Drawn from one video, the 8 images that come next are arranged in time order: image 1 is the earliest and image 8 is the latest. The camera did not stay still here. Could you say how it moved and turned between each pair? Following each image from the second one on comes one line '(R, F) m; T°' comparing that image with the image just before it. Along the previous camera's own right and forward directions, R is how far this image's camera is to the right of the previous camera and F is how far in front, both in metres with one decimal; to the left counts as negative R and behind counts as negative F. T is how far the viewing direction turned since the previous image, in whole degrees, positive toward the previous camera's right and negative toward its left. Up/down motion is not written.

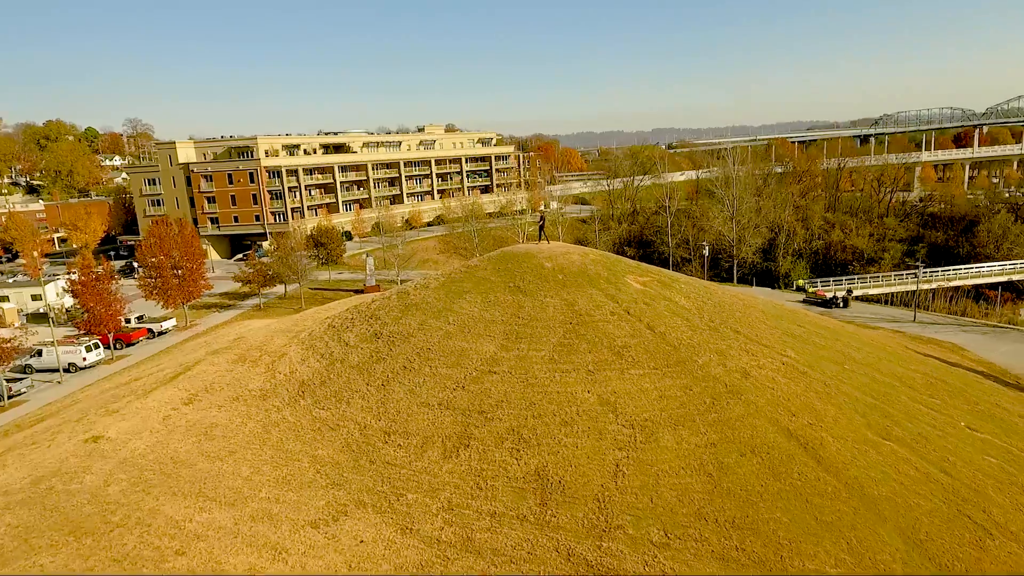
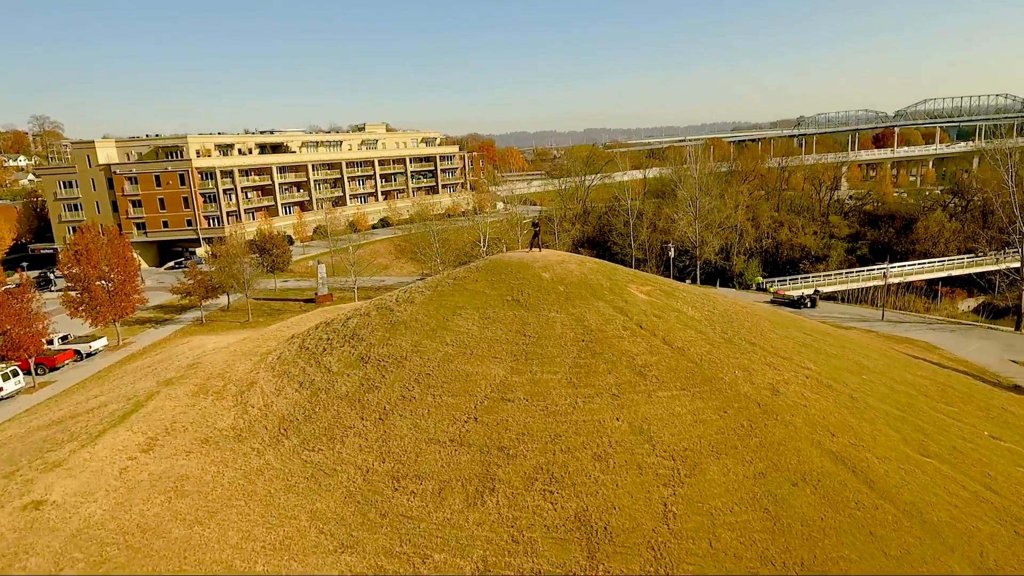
(-1.7, +1.7) m; +6°
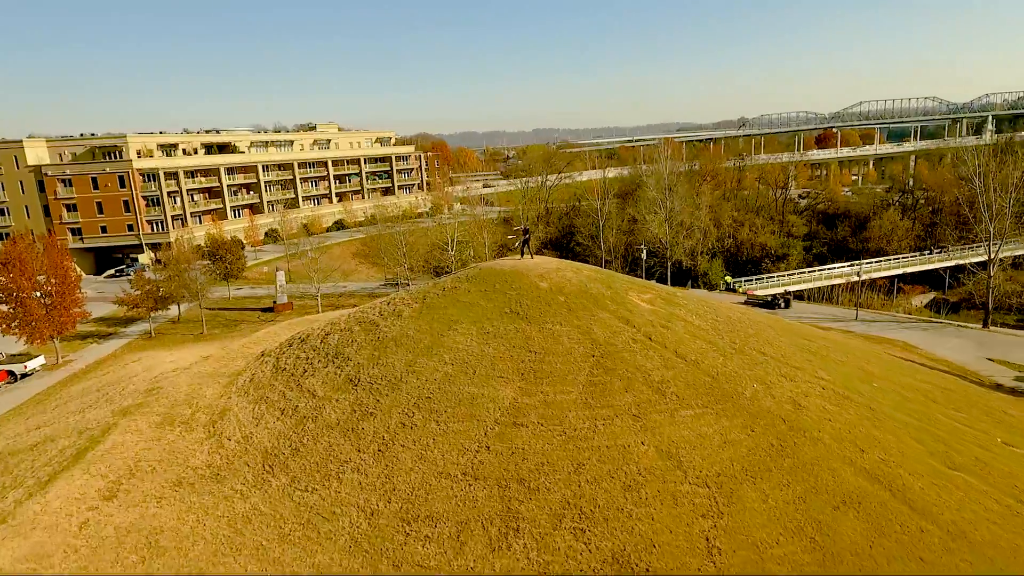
(-1.2, +1.2) m; +4°
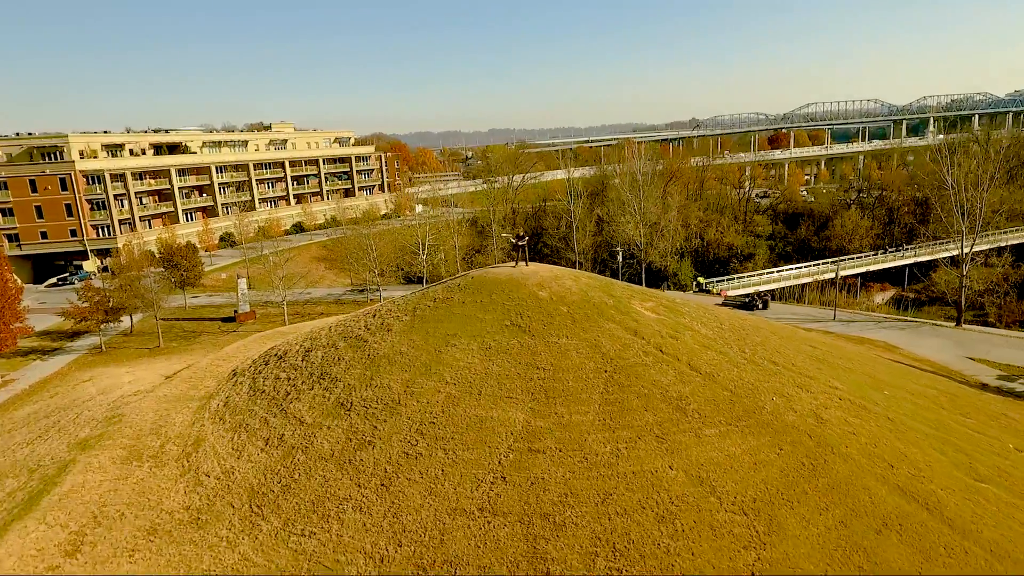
(-1.0, +1.1) m; +4°
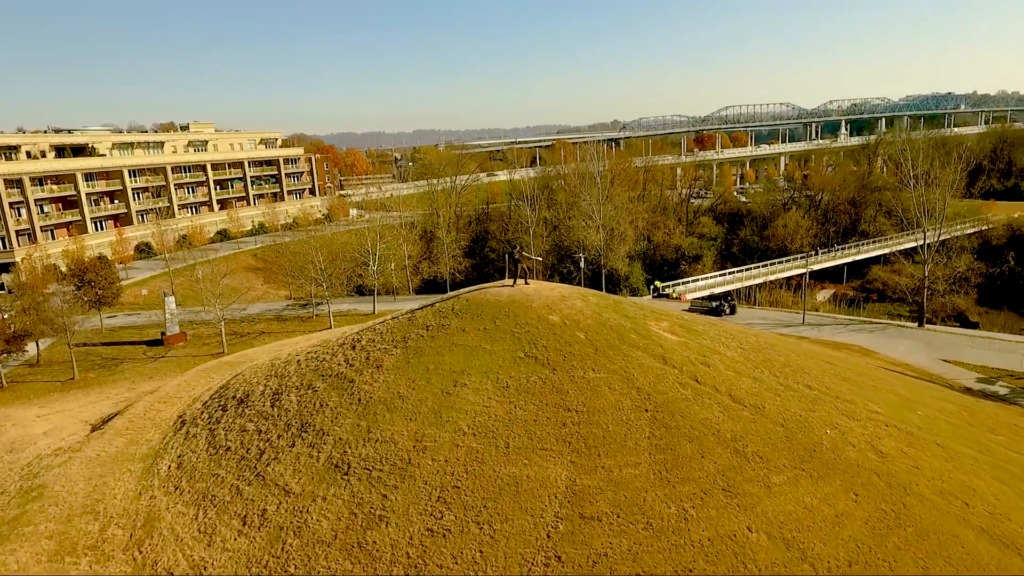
(-1.7, +2.2) m; +6°
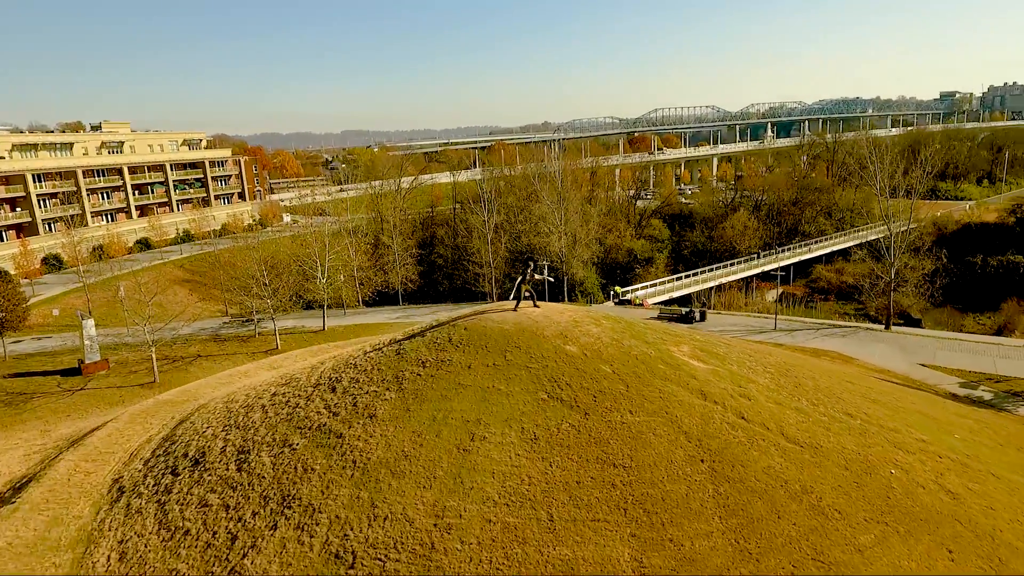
(-1.5, +2.1) m; +6°
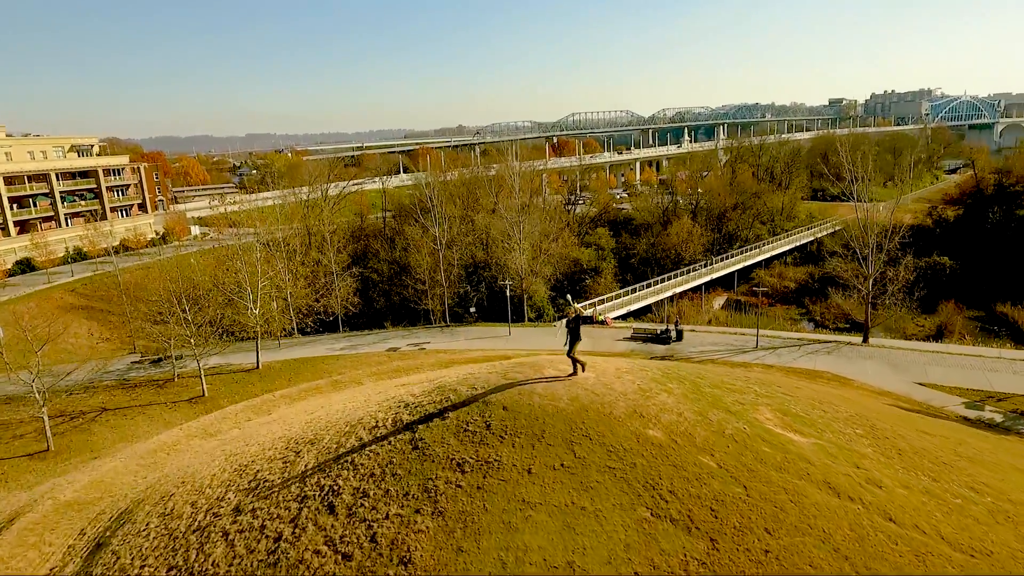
(-2.1, +3.4) m; +7°
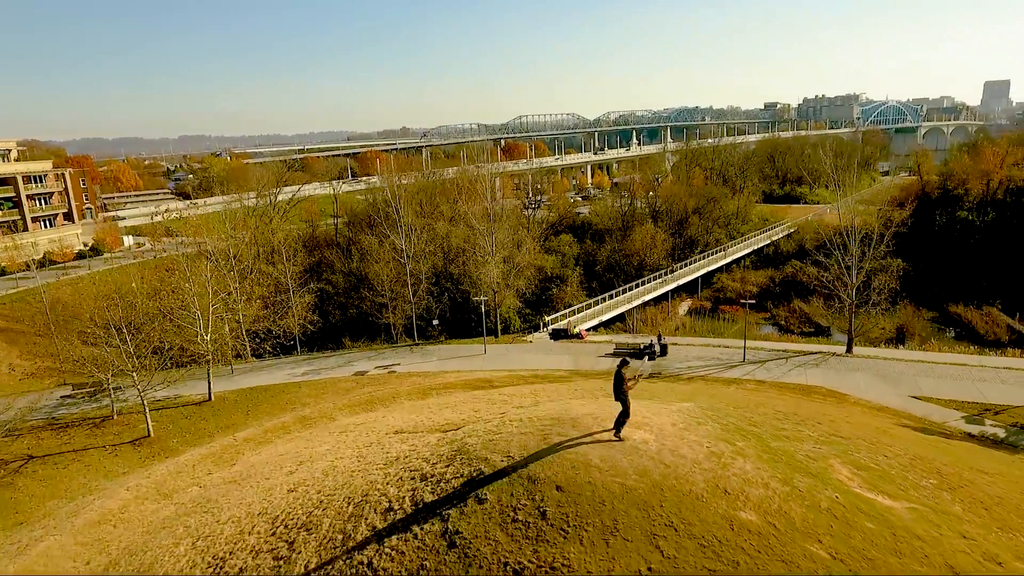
(-1.4, +1.9) m; +5°
